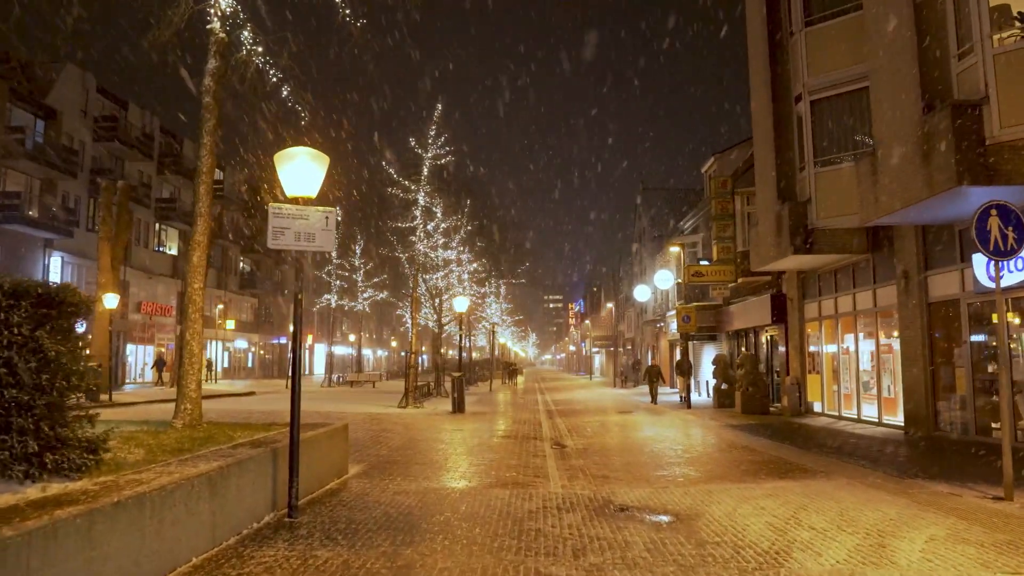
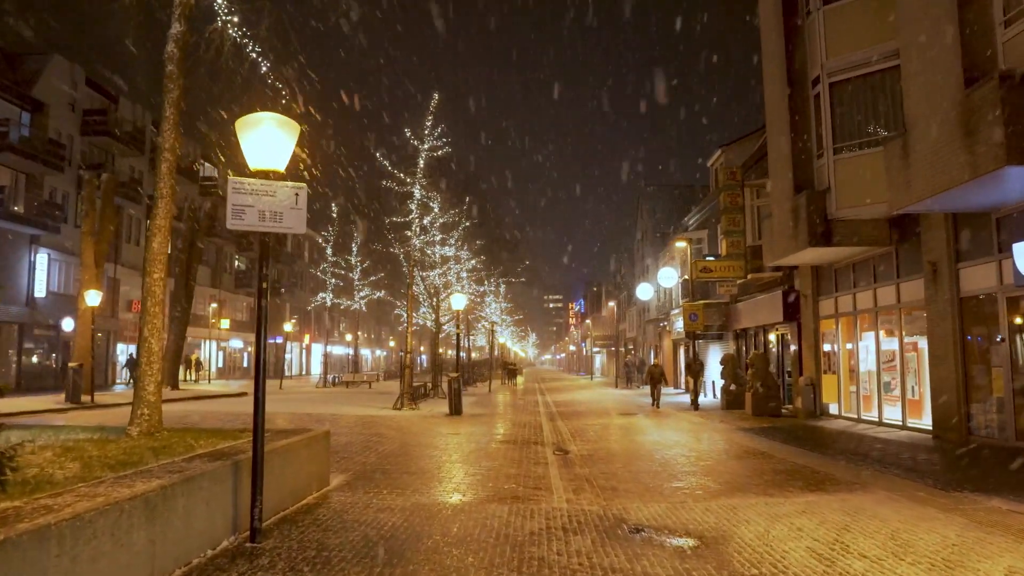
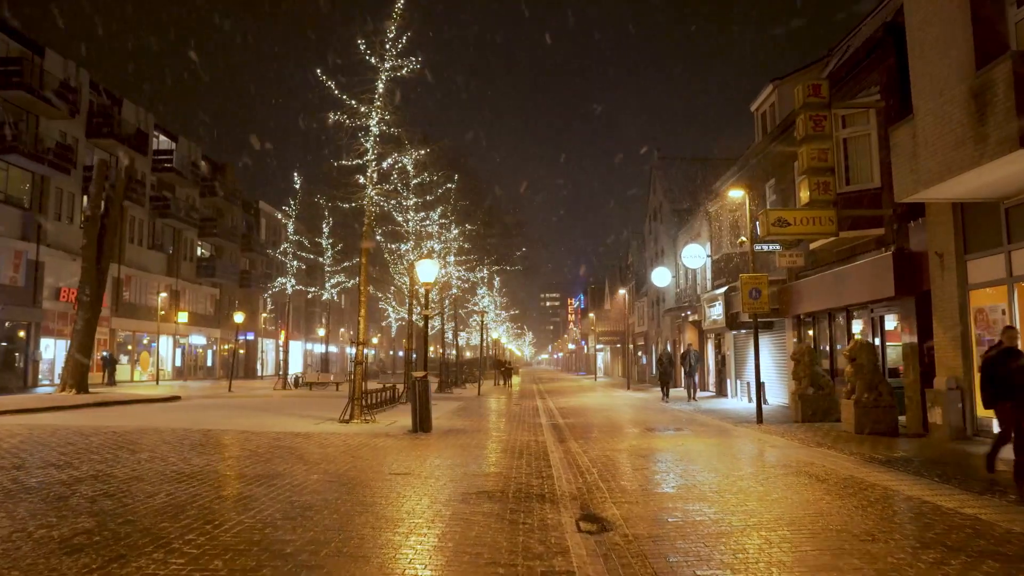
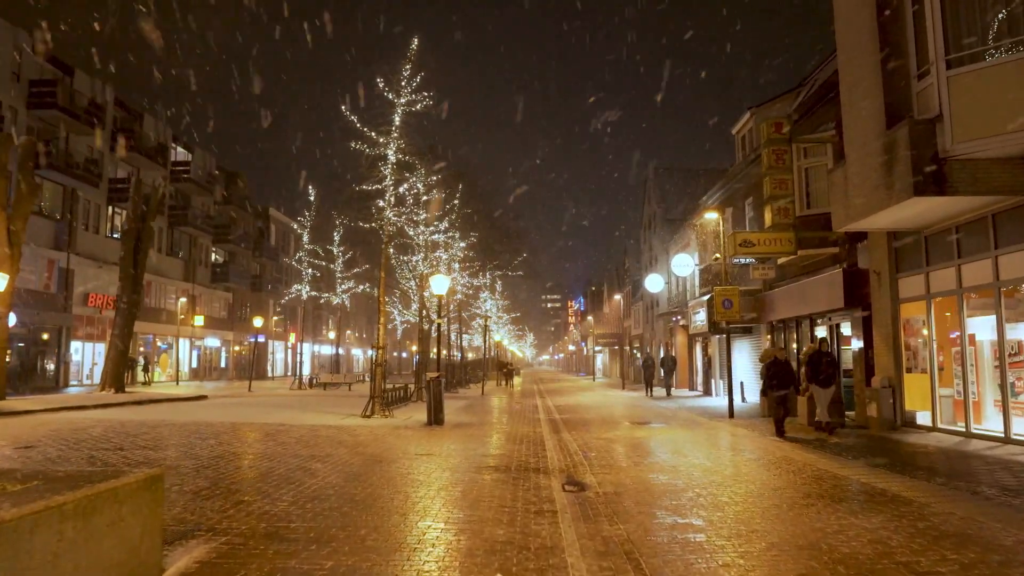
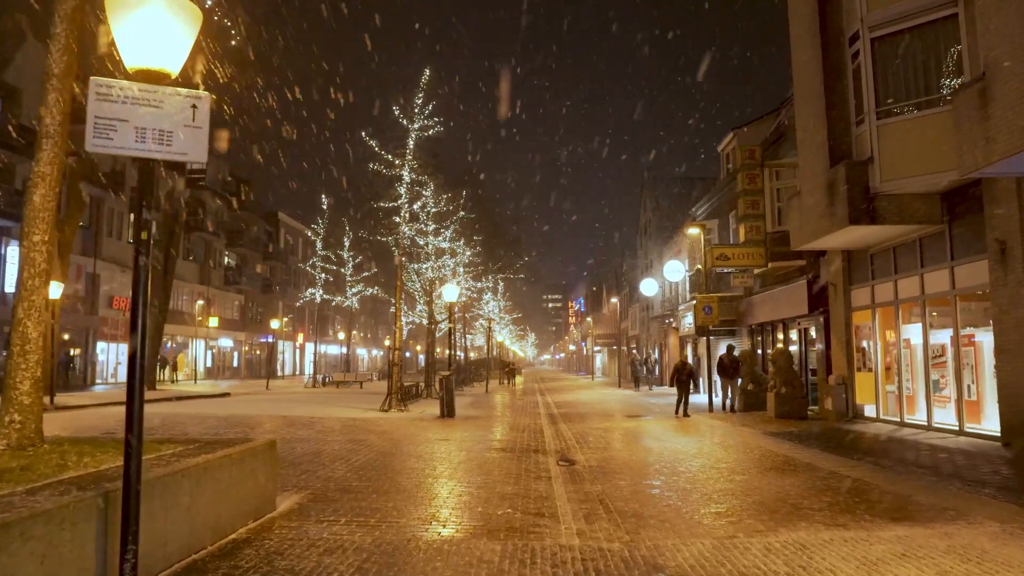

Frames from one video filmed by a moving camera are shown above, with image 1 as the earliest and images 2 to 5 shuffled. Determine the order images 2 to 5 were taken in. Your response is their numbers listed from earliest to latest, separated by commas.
2, 5, 4, 3
